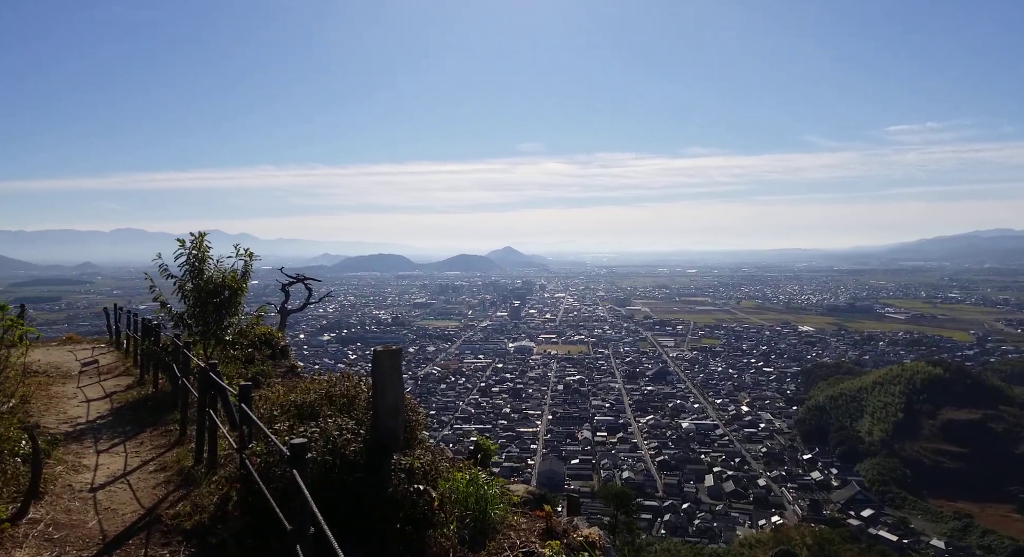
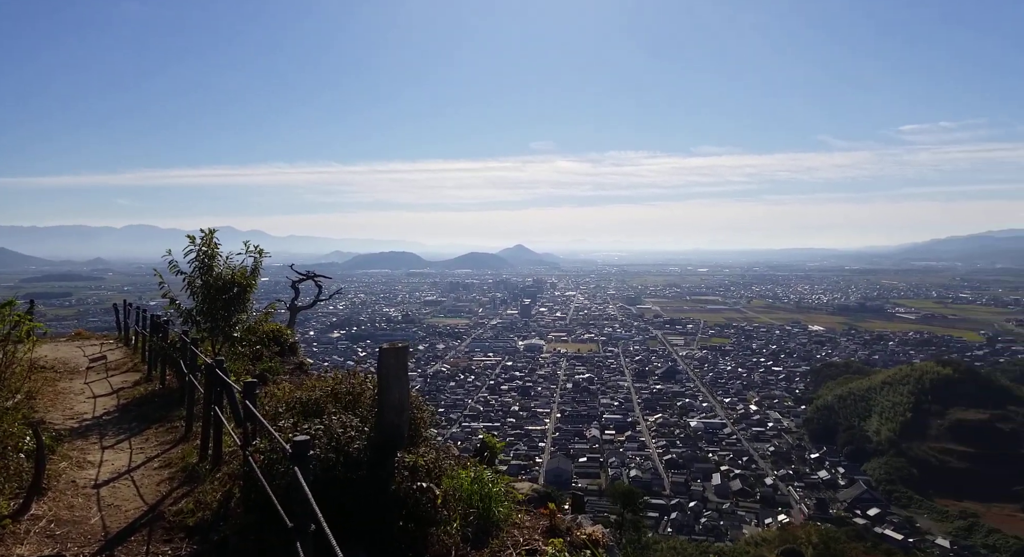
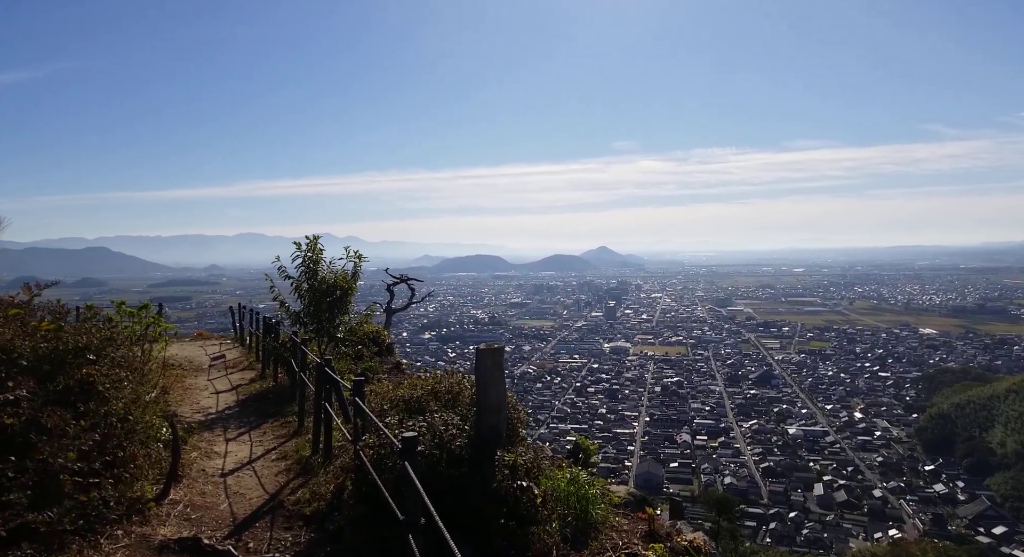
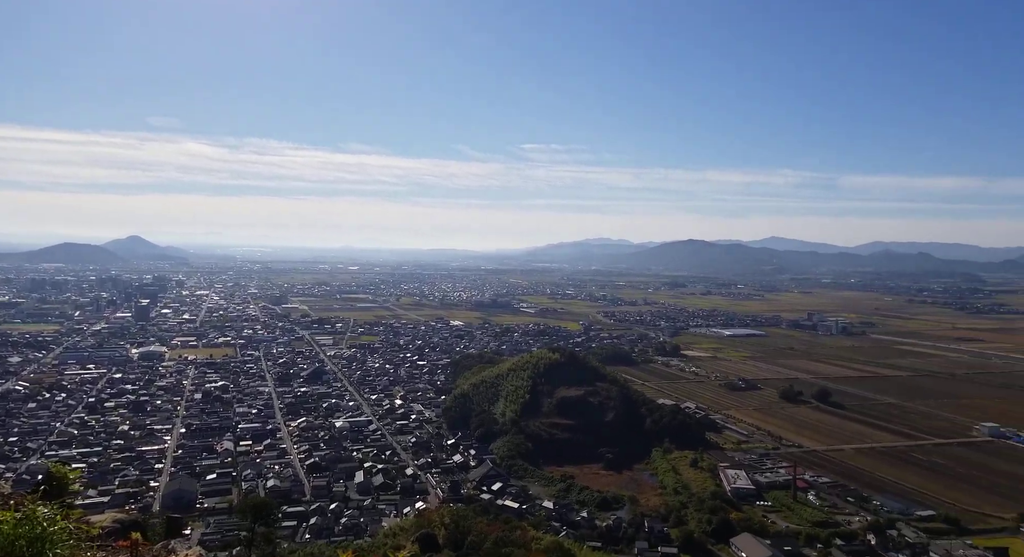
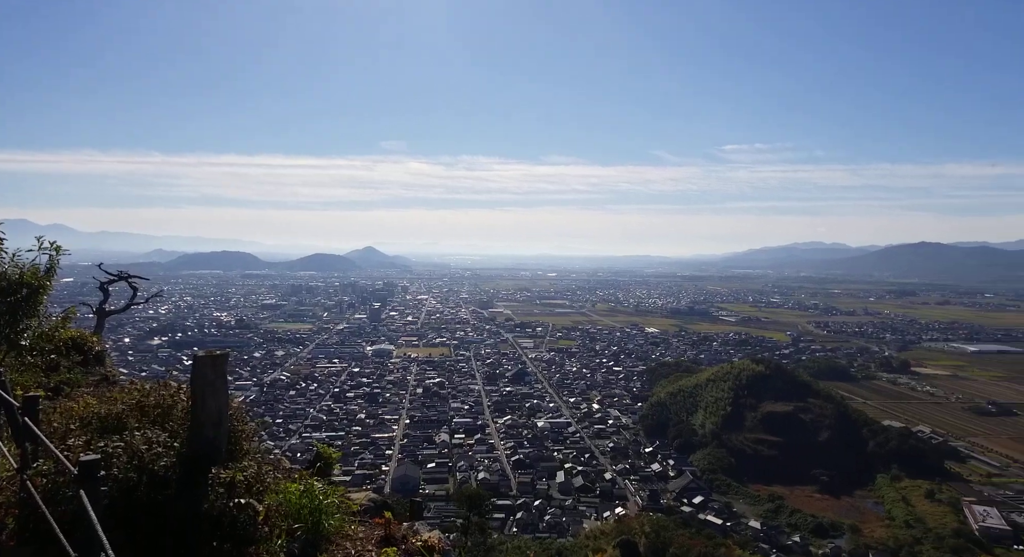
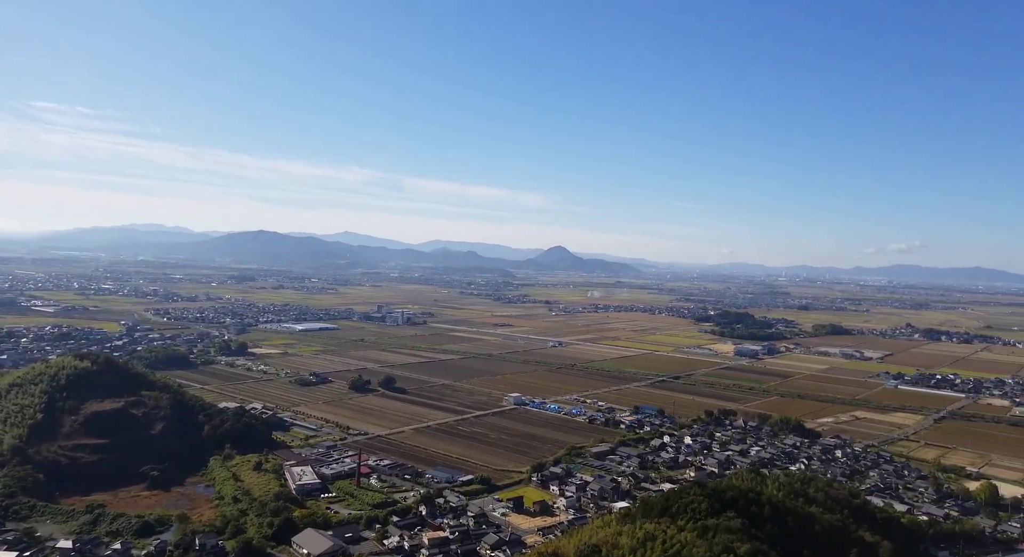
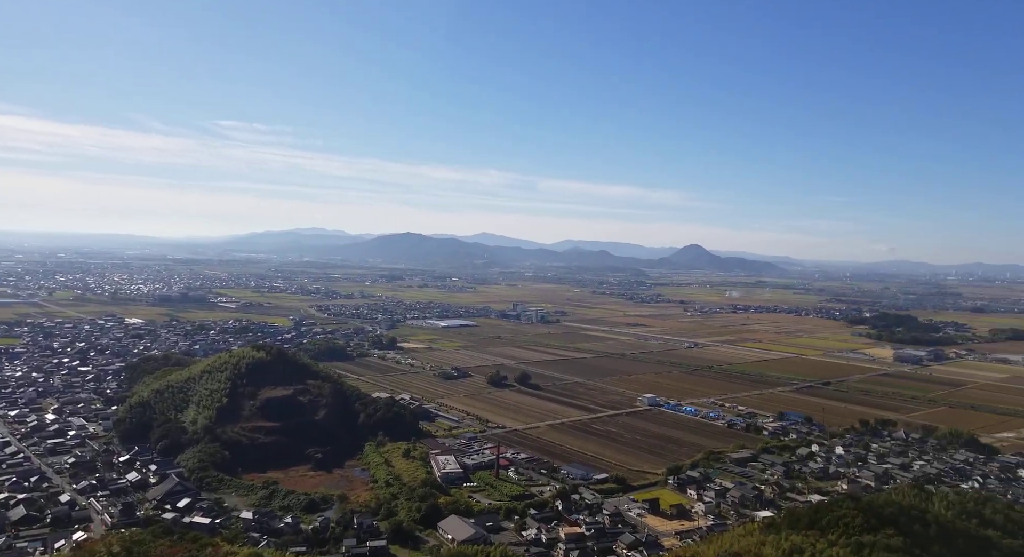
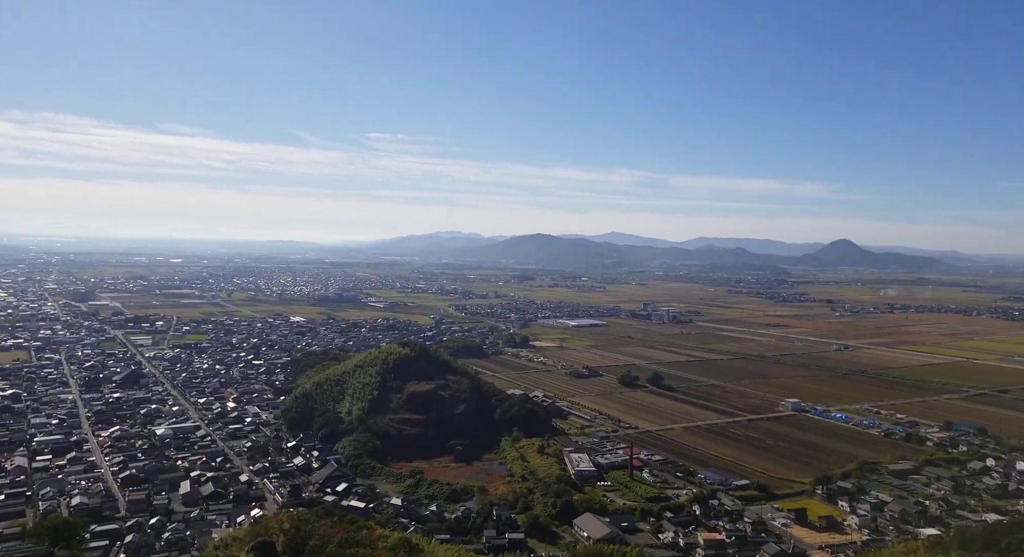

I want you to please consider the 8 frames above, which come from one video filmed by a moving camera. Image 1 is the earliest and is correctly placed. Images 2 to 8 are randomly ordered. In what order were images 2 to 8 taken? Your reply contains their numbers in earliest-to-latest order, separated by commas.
3, 2, 5, 4, 8, 7, 6
